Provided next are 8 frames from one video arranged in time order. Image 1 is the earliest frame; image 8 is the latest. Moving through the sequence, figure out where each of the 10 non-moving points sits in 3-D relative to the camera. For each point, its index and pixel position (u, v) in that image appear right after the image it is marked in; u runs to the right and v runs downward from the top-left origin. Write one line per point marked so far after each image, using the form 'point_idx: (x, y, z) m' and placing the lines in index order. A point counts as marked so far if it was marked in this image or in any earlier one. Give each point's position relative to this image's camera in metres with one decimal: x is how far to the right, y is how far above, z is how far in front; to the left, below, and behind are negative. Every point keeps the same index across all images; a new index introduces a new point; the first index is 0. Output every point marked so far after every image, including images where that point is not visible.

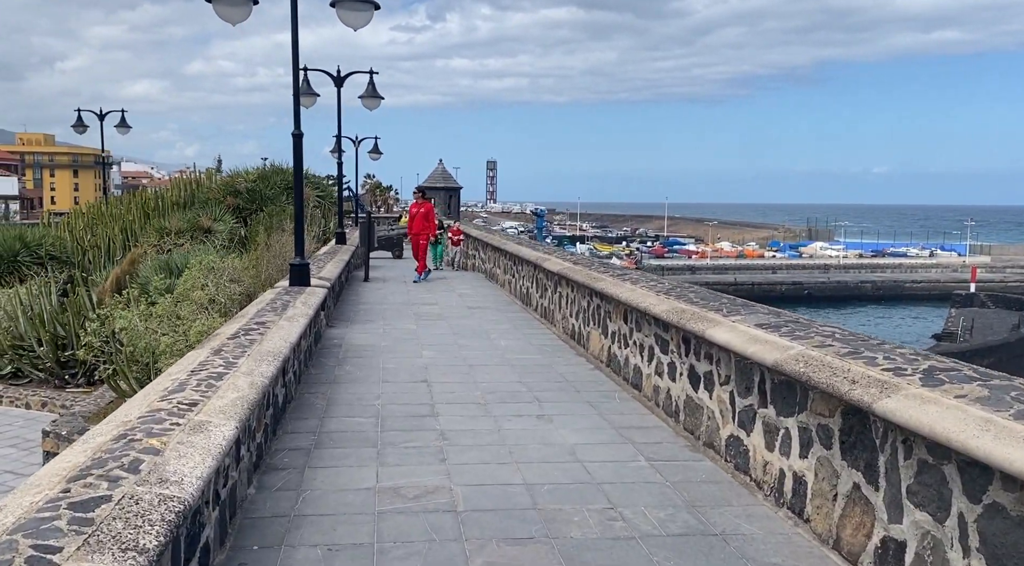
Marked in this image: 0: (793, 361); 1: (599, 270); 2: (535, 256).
0: (+1.4, -0.4, +4.4) m
1: (+1.0, +0.1, +9.4) m
2: (+0.3, +0.4, +12.4) m
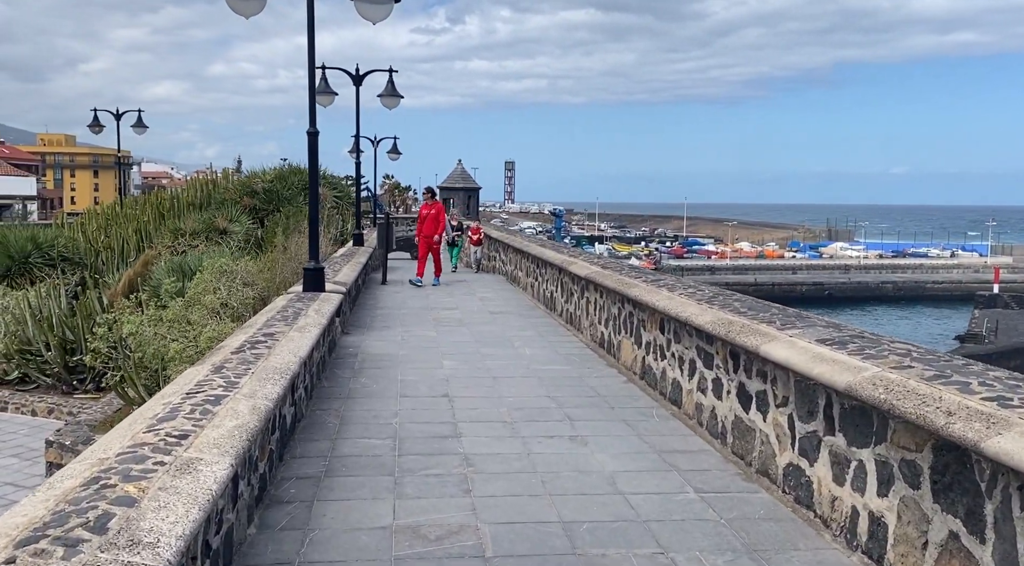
0: (+1.5, -0.4, +3.8) m
1: (+1.2, 0.0, +8.8) m
2: (+0.6, +0.3, +11.8) m
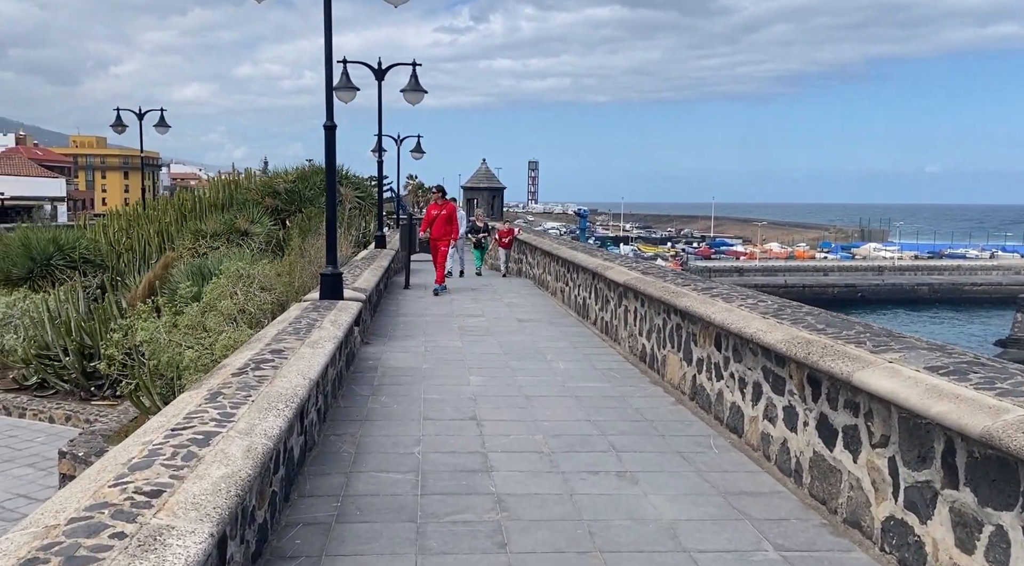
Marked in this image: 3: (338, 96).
0: (+1.7, -0.5, +3.0) m
1: (+1.5, 0.0, +8.0) m
2: (+1.0, +0.2, +11.1) m
3: (-3.2, +3.4, +16.4) m
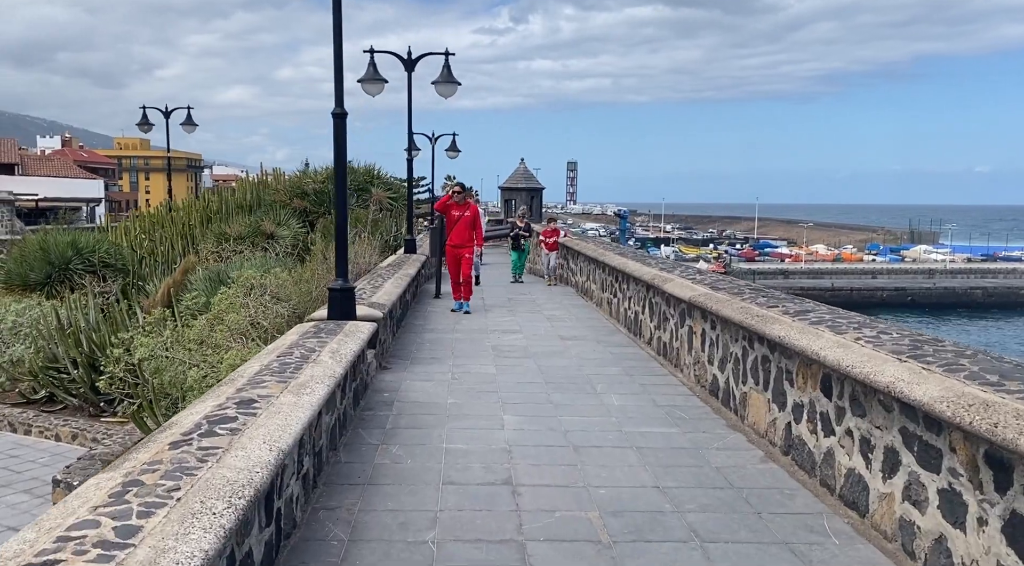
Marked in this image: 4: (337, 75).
0: (+1.8, -0.6, +1.5) m
1: (+1.8, -0.2, +6.5) m
2: (+1.5, +0.1, +9.6) m
3: (-2.5, +3.2, +15.1) m
4: (-1.5, +1.7, +7.5) m
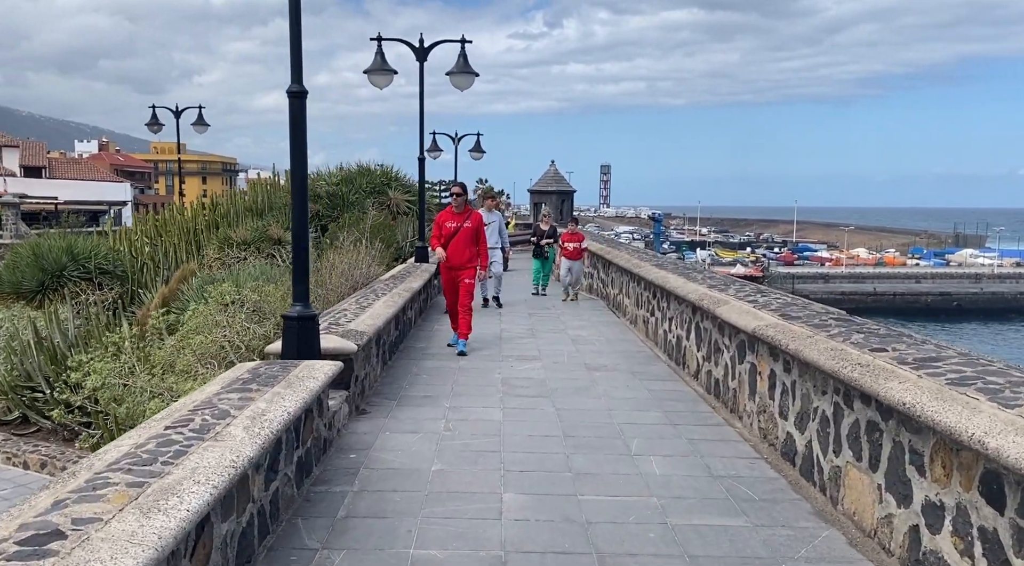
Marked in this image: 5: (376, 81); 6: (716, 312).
0: (+1.6, -0.8, -0.3) m
1: (+1.8, -0.3, +4.7) m
2: (+1.6, -0.1, +7.8) m
3: (-2.1, +3.0, +13.5) m
4: (-1.4, +1.6, +5.9) m
5: (-2.0, +3.0, +13.5) m
6: (+1.6, -0.2, +7.0) m
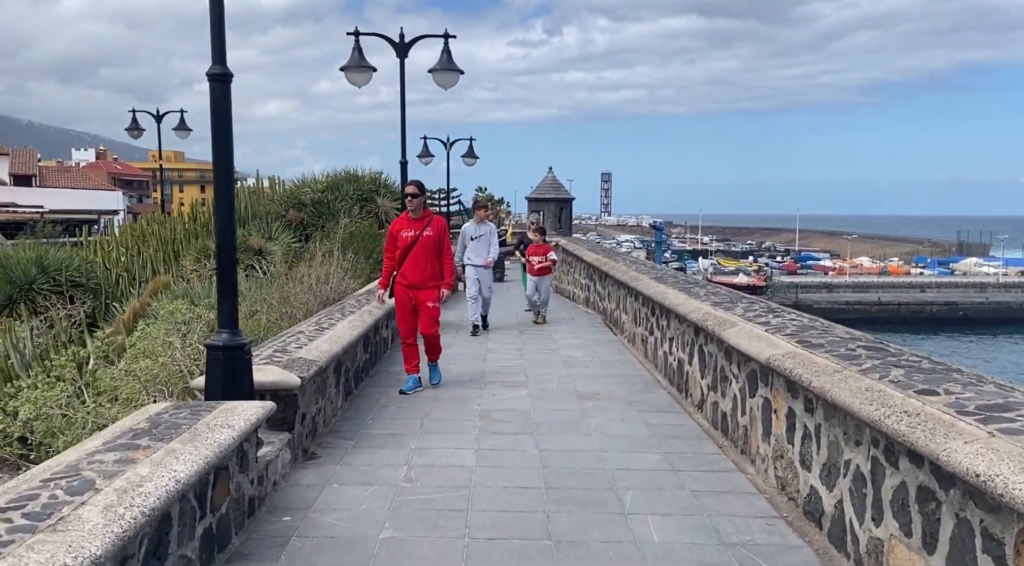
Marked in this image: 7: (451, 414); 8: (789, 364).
0: (+1.4, -0.9, -1.2) m
1: (+1.7, -0.5, +3.8) m
2: (+1.4, -0.2, +6.8) m
3: (-2.3, +2.8, +12.6) m
4: (-1.6, +1.4, +4.9) m
5: (-2.2, +2.8, +12.6) m
6: (+1.4, -0.4, +6.1) m
7: (-0.5, -1.0, +6.8) m
8: (+1.5, -0.4, +4.8) m
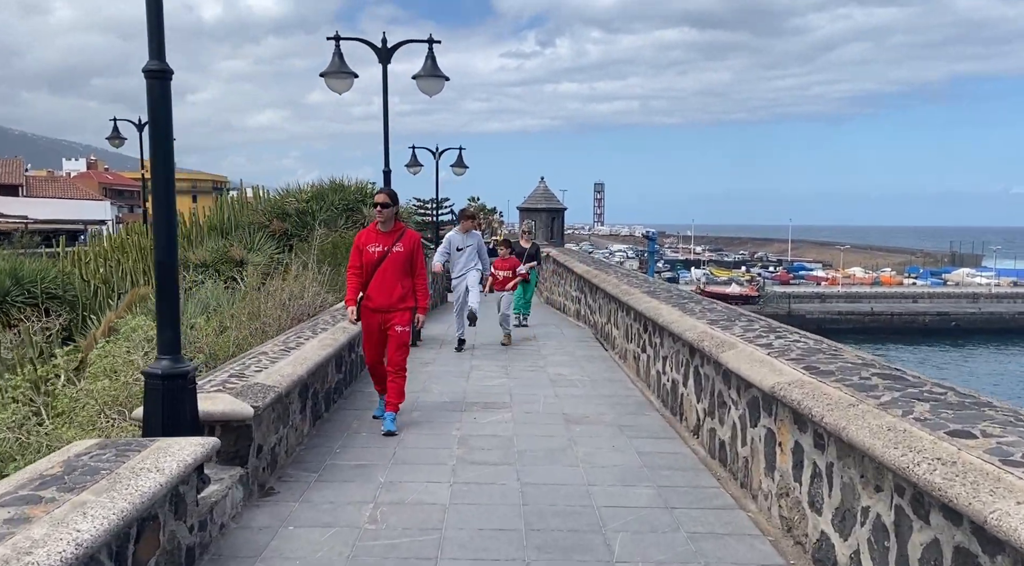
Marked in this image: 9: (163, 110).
0: (+1.4, -0.9, -1.7) m
1: (+1.6, -0.5, +3.3) m
2: (+1.3, -0.4, +6.3) m
3: (-2.5, +2.7, +12.1) m
4: (-1.7, +1.3, +4.4) m
5: (-2.4, +2.7, +12.1) m
6: (+1.3, -0.5, +5.6) m
7: (-0.6, -1.1, +6.3) m
8: (+1.3, -0.5, +4.3) m
9: (-1.6, +0.8, +4.2) m
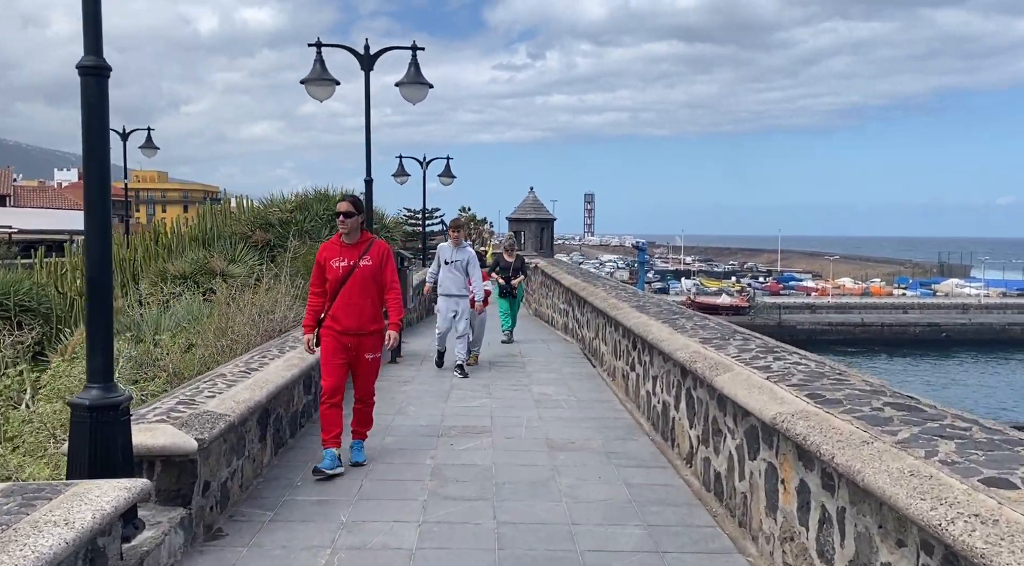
0: (+1.3, -0.9, -2.2) m
1: (+1.5, -0.6, +2.8) m
2: (+1.1, -0.5, +5.9) m
3: (-2.7, +2.5, +11.6) m
4: (-1.8, +1.3, +4.0) m
5: (-2.6, +2.5, +11.6) m
6: (+1.2, -0.6, +5.1) m
7: (-0.7, -1.2, +5.8) m
8: (+1.2, -0.6, +3.8) m
9: (-1.7, +0.7, +3.7) m
